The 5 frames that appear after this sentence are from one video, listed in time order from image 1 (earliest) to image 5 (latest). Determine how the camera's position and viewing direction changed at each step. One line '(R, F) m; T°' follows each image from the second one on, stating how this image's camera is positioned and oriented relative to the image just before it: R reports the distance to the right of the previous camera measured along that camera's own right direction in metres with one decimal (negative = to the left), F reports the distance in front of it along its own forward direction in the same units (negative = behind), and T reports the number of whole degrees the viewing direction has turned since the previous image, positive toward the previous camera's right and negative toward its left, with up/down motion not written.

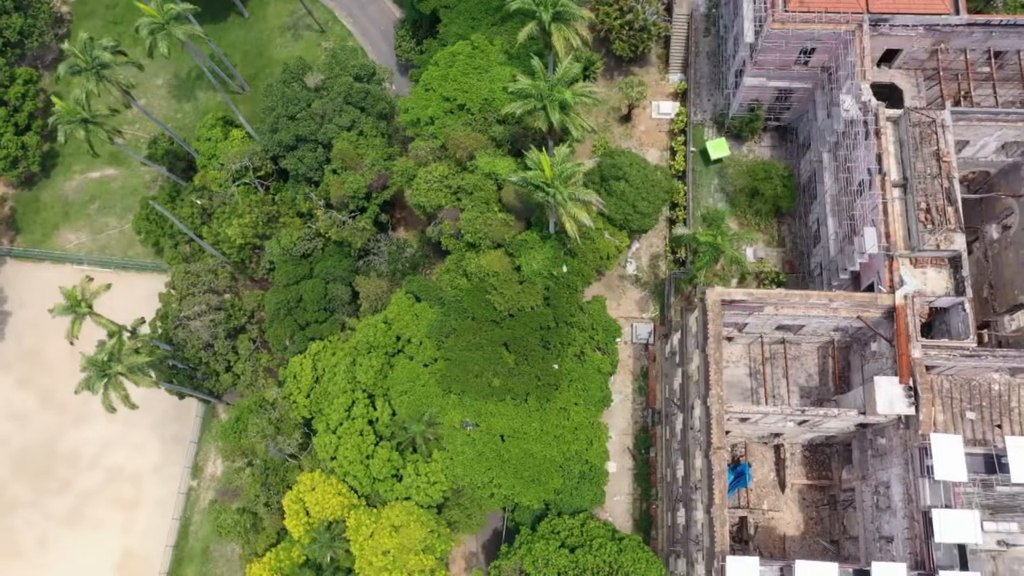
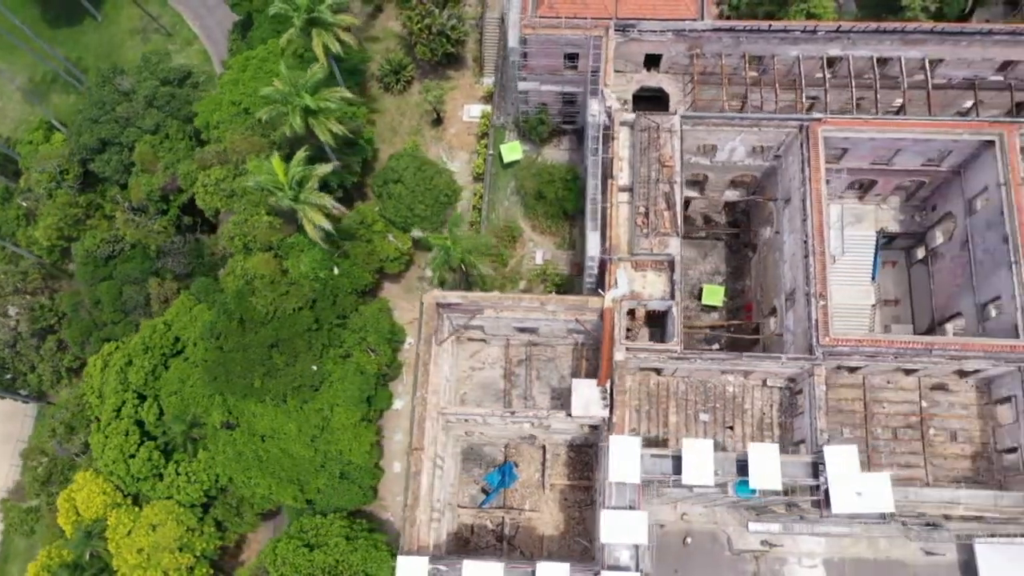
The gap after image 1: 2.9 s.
(+9.3, -0.3) m; 0°
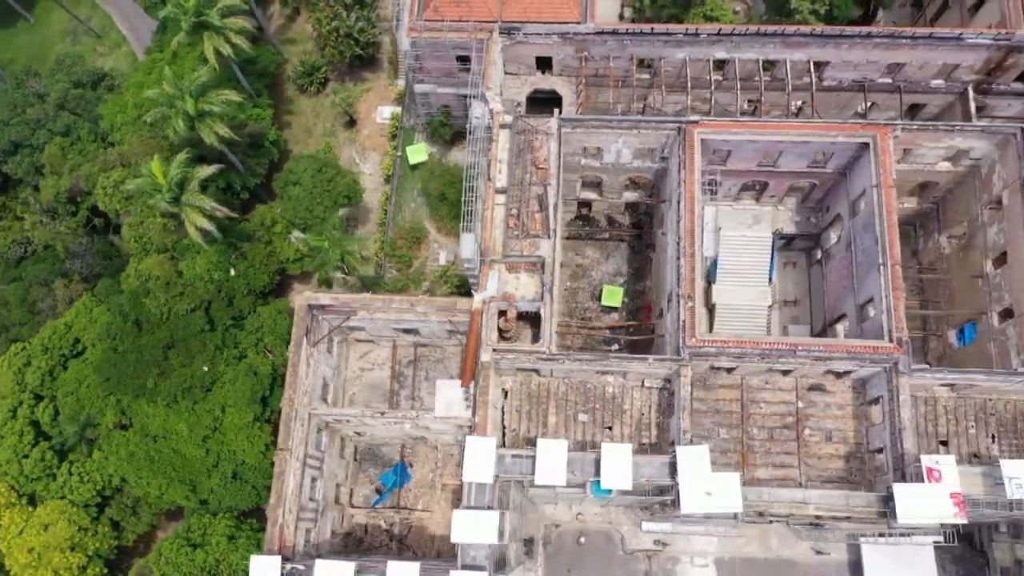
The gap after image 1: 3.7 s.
(+4.2, -0.2) m; 0°
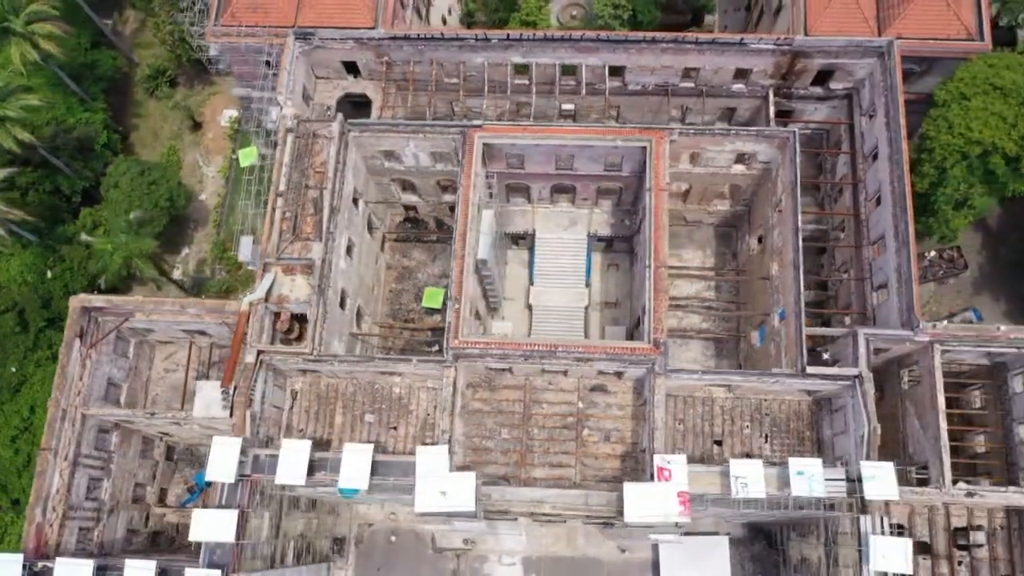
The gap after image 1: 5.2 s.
(+7.6, -0.4) m; 0°
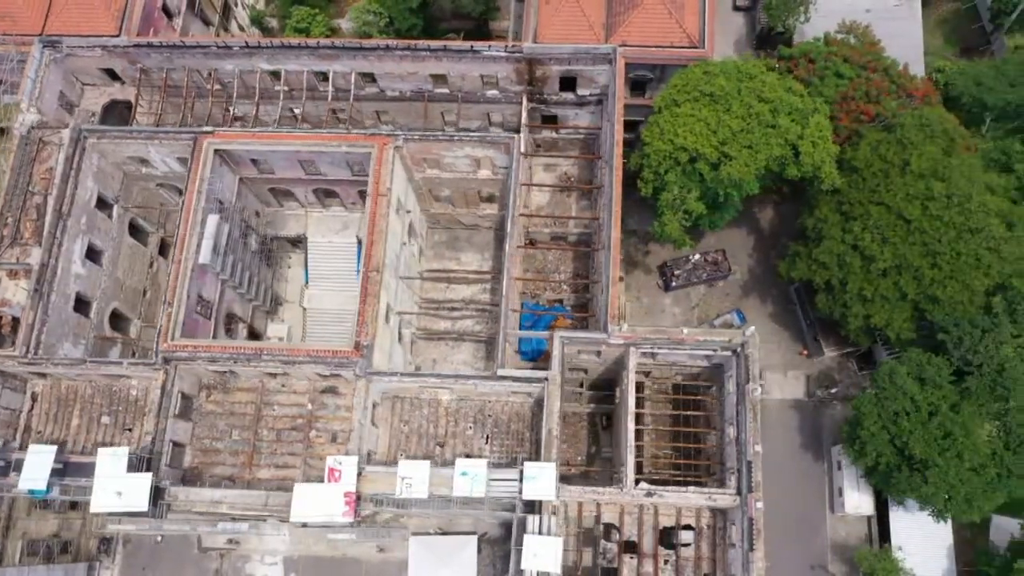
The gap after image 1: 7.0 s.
(+9.6, -0.5) m; 0°
